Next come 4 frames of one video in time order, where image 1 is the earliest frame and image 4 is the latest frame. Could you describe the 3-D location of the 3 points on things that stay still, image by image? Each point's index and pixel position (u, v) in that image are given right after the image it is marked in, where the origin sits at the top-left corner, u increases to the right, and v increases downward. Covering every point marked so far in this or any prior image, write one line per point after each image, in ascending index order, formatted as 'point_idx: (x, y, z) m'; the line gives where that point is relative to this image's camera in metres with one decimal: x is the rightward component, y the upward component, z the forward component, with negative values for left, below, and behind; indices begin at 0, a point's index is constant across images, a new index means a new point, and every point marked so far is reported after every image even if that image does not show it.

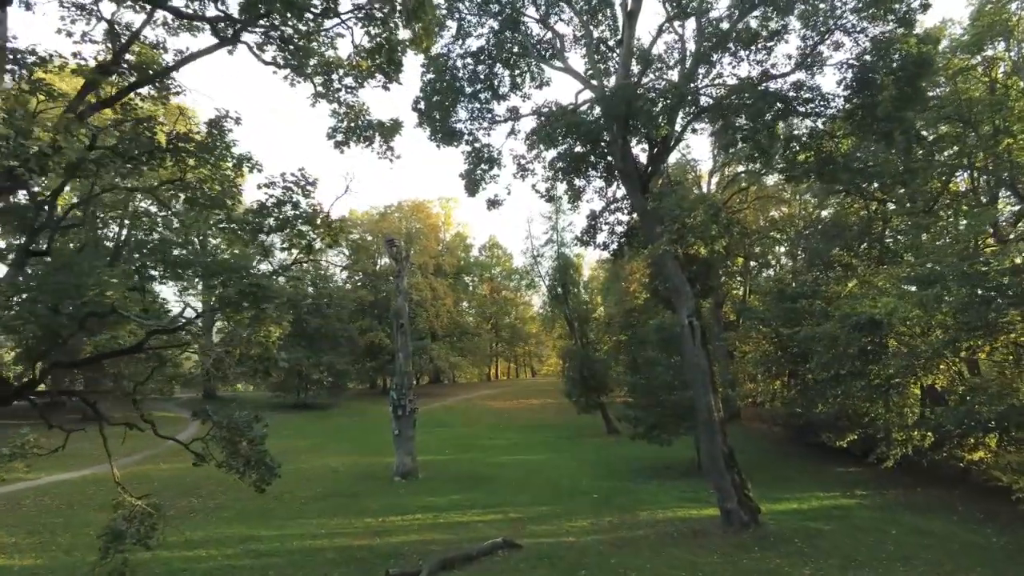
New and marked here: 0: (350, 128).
0: (-2.0, +1.9, +9.1) m
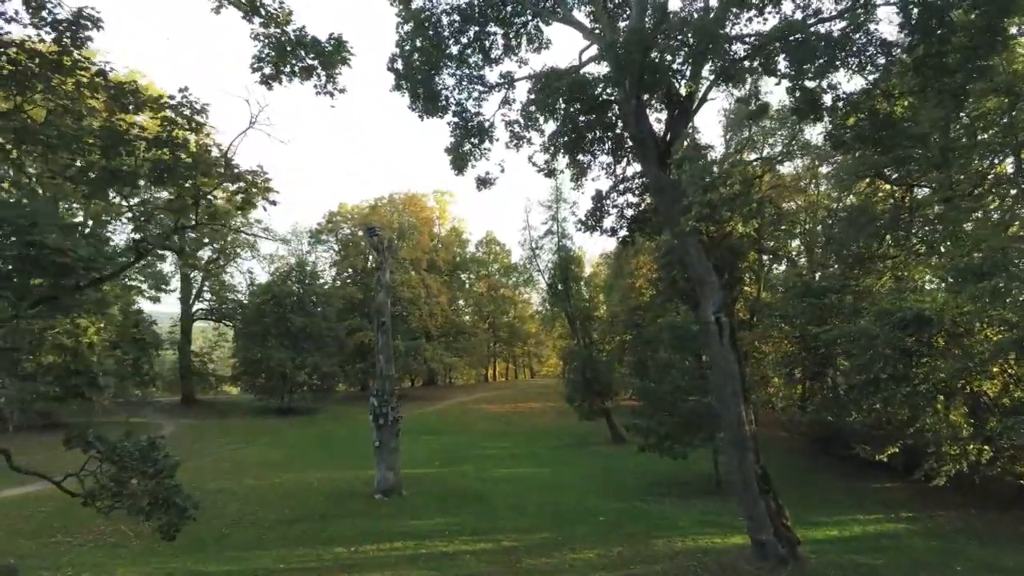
0: (-2.1, +2.1, +6.9) m
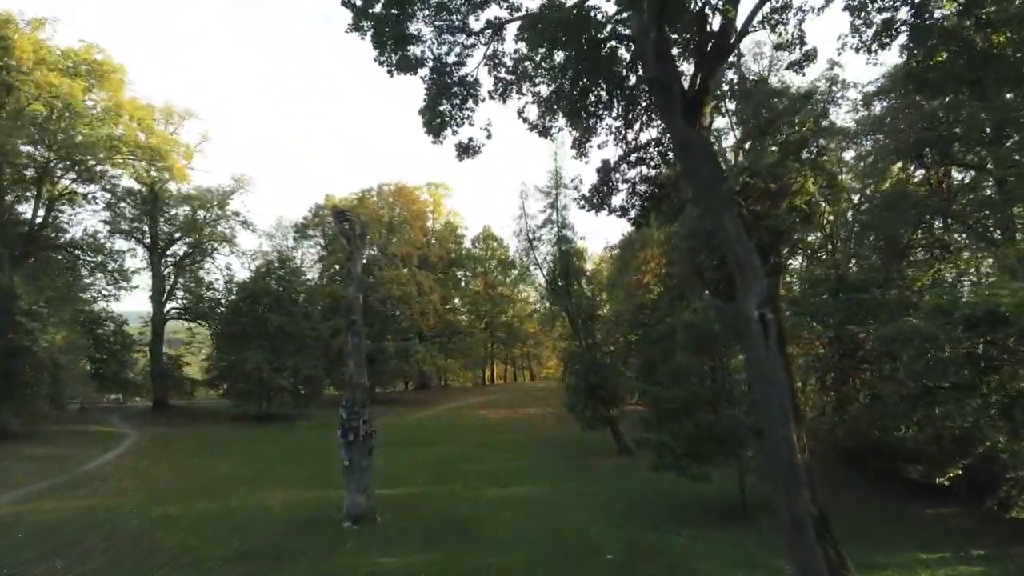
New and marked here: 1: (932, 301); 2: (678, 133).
0: (-2.3, +2.2, +4.3) m
1: (+8.2, -0.3, +15.1) m
2: (+2.1, +1.9, +9.6) m
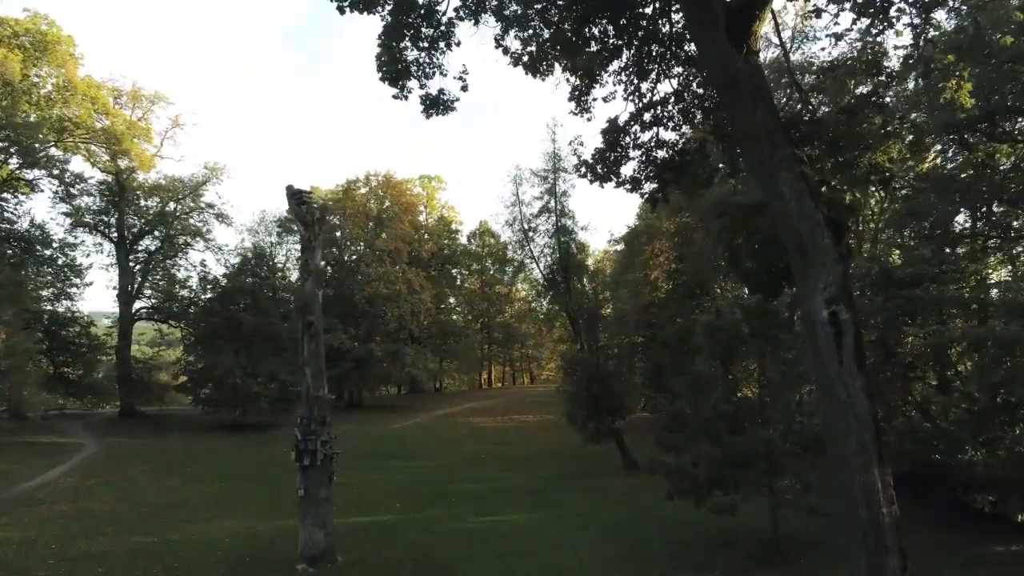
0: (-2.5, +2.3, +1.8) m
1: (+8.0, -0.2, +12.6) m
2: (+1.8, +2.0, +7.0) m
